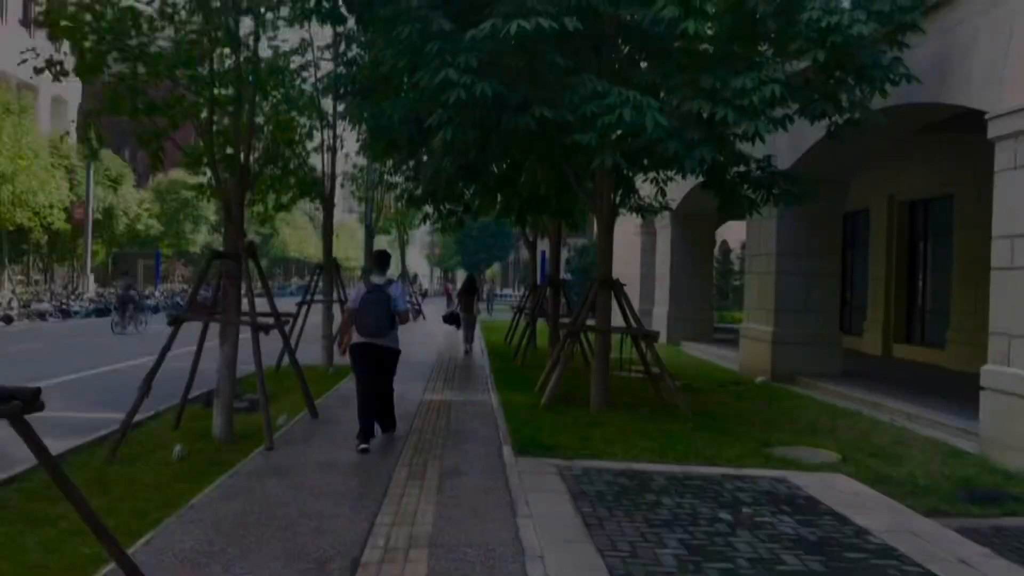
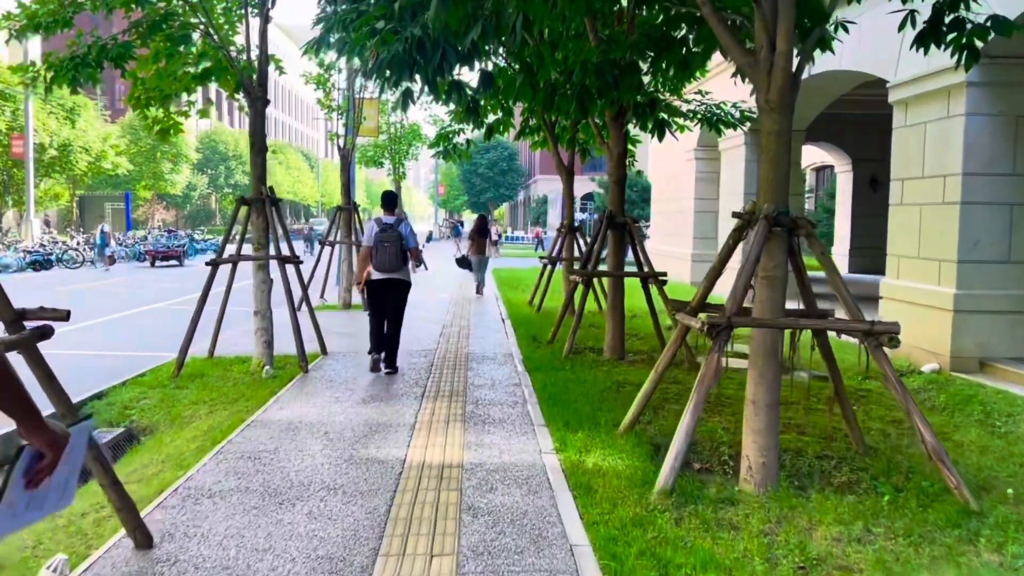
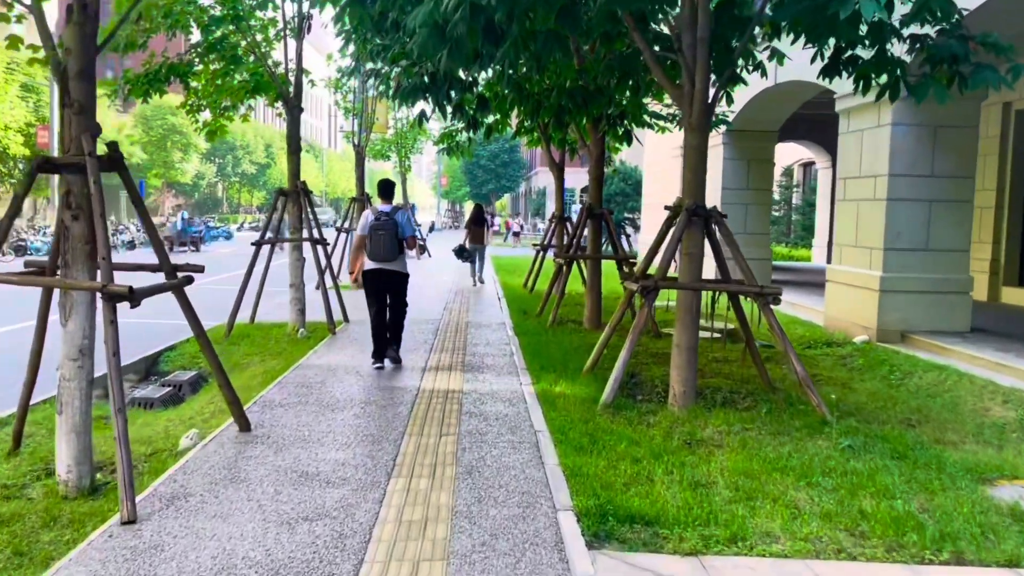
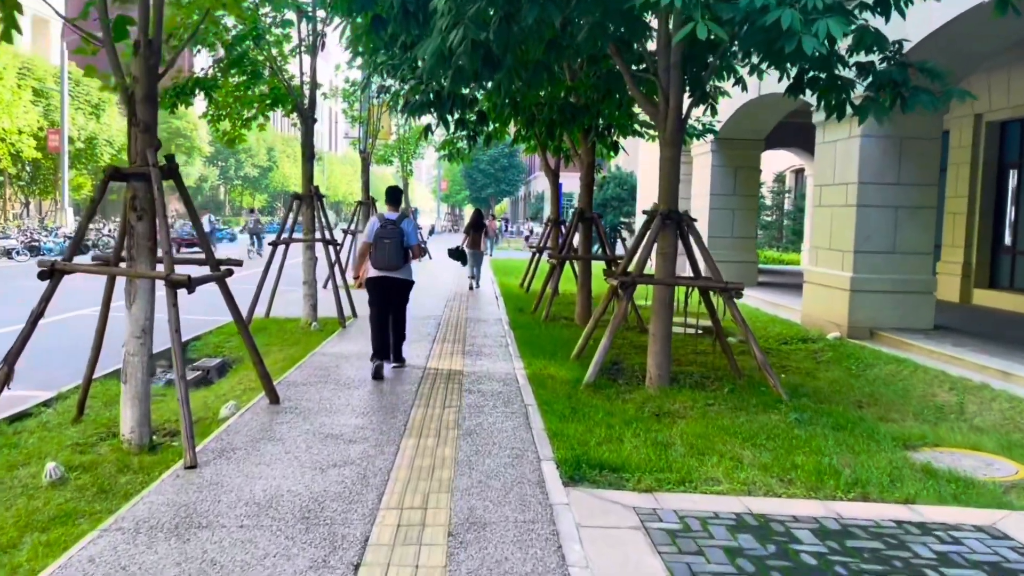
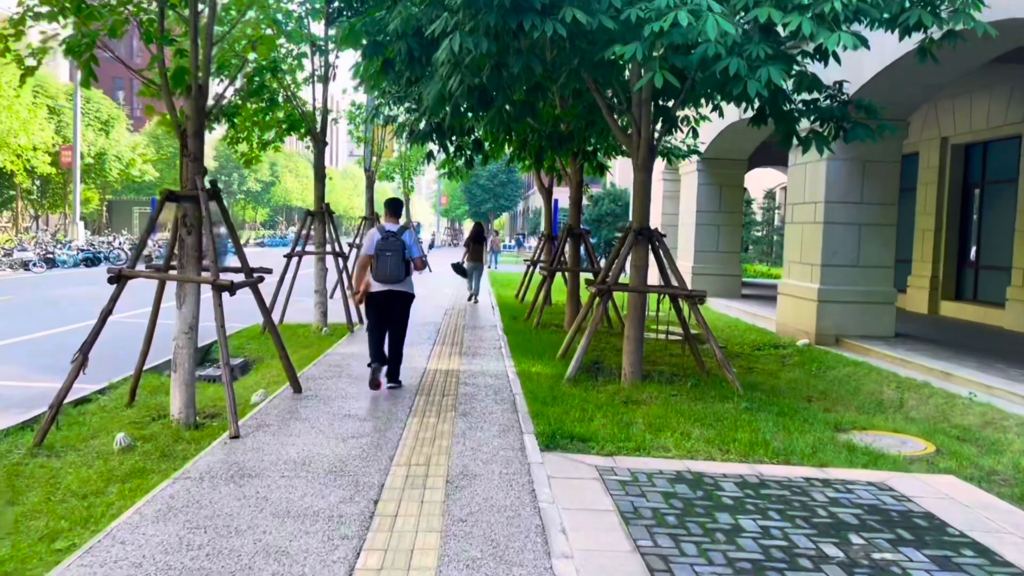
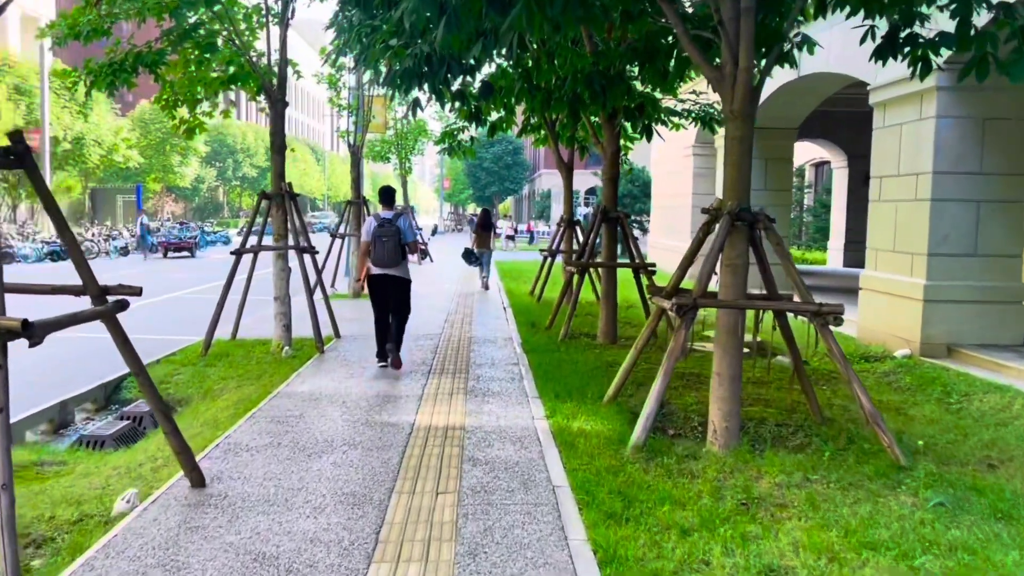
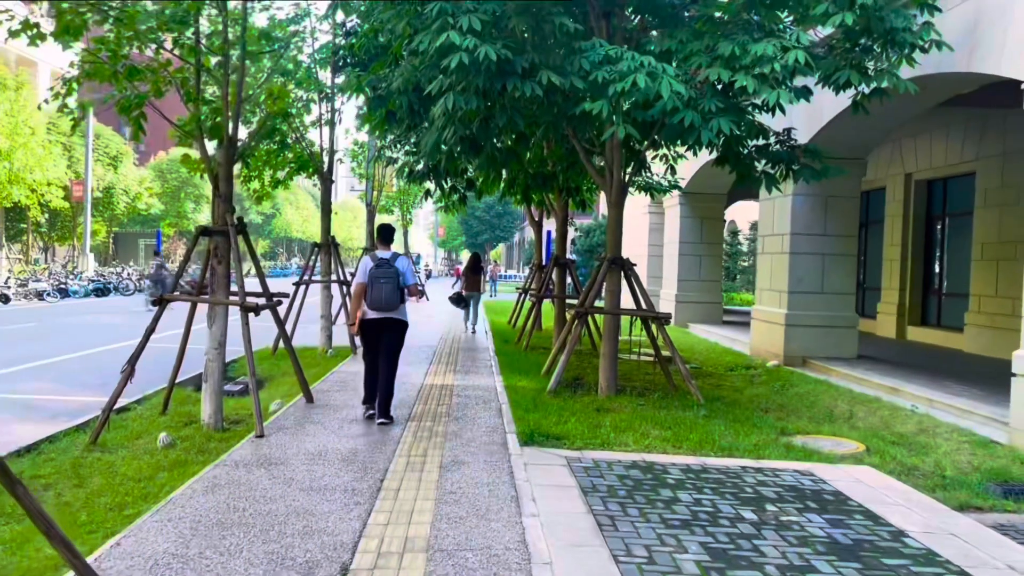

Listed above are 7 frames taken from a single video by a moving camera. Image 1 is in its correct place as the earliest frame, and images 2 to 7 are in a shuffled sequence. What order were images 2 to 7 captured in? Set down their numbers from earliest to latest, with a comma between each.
7, 5, 4, 3, 6, 2
